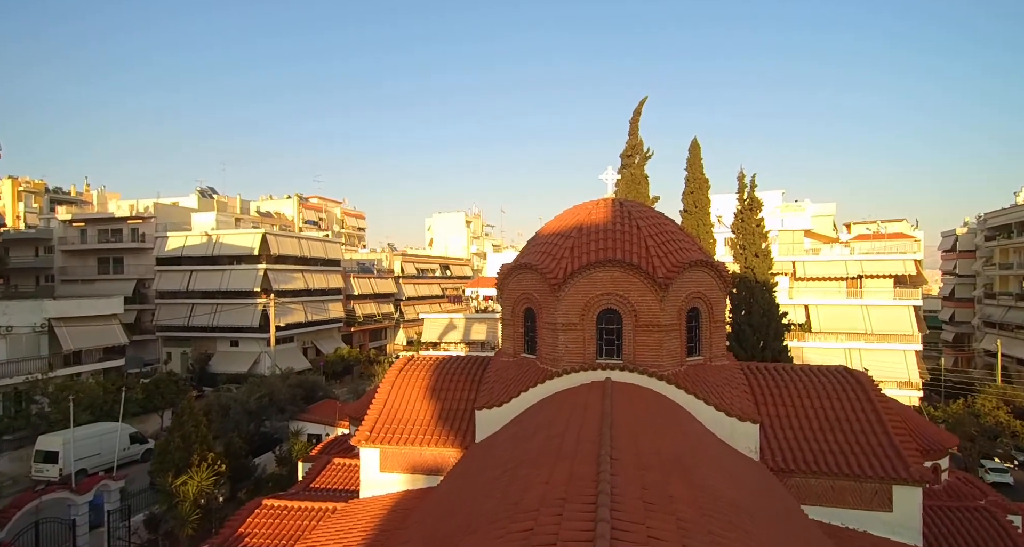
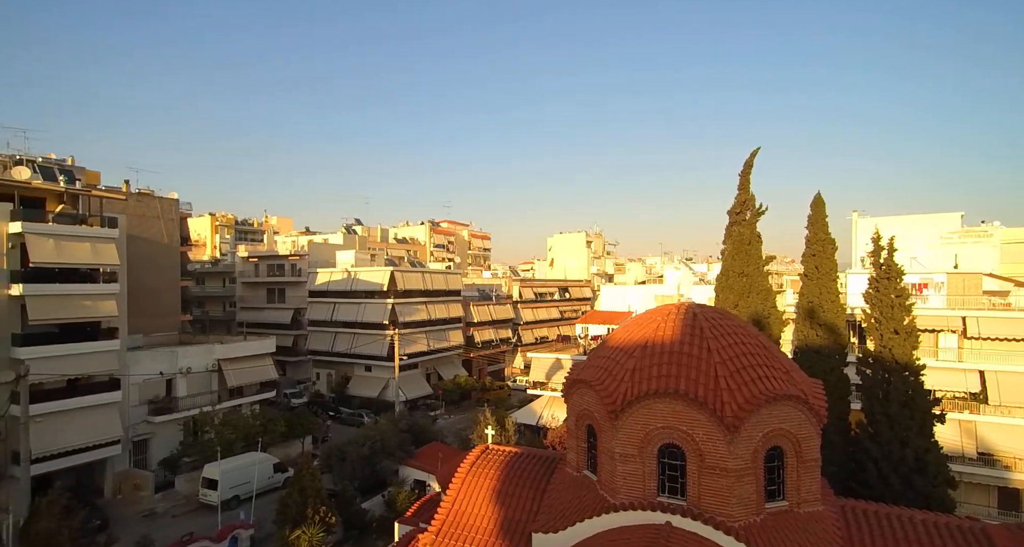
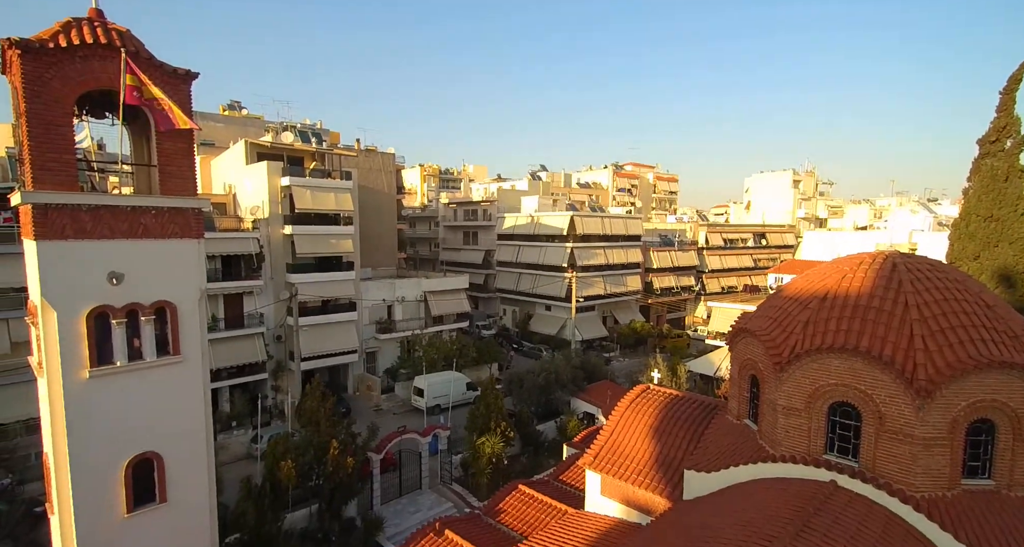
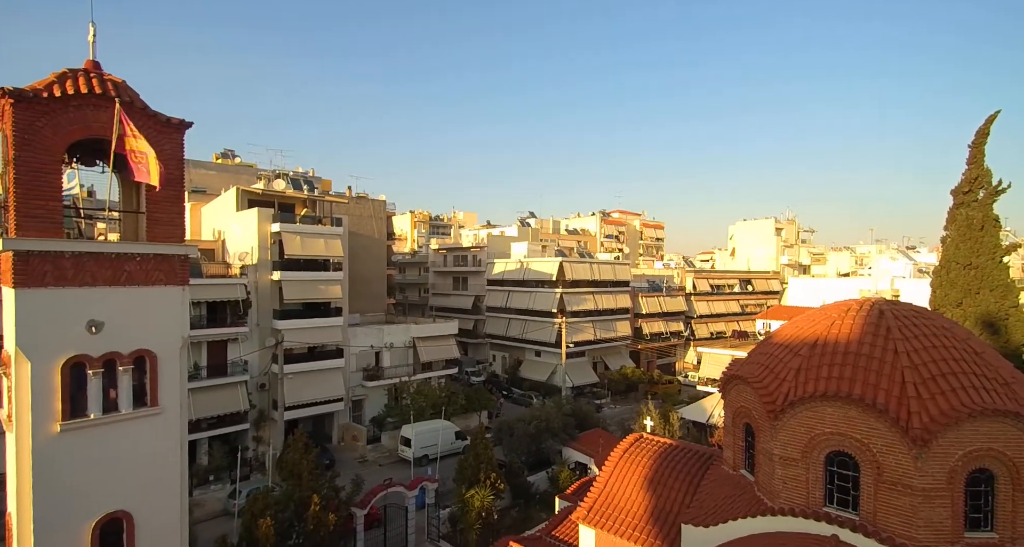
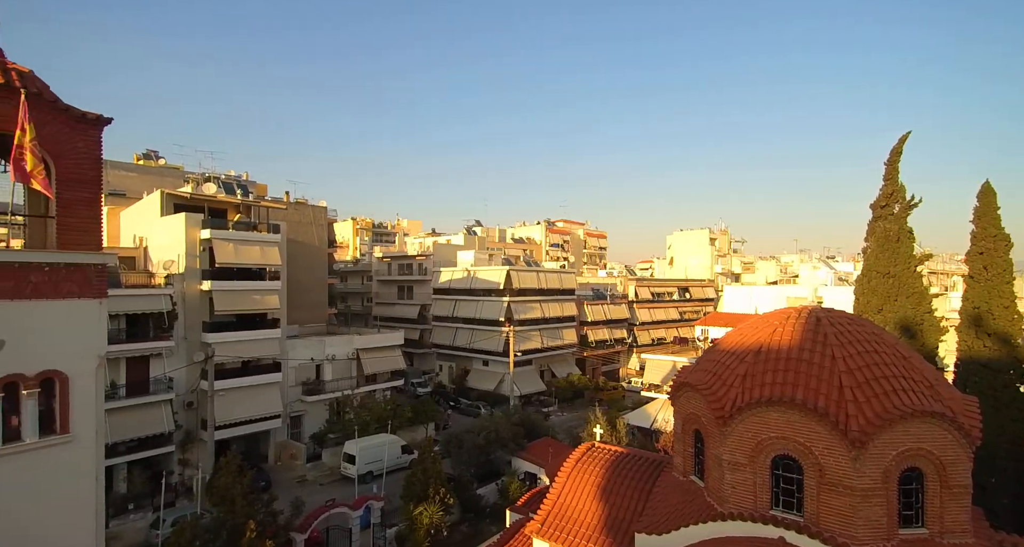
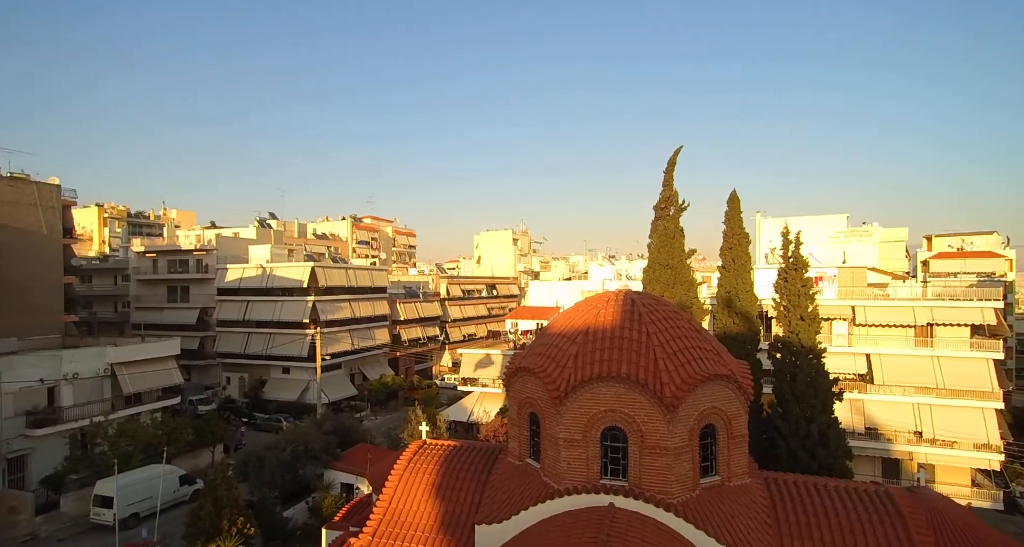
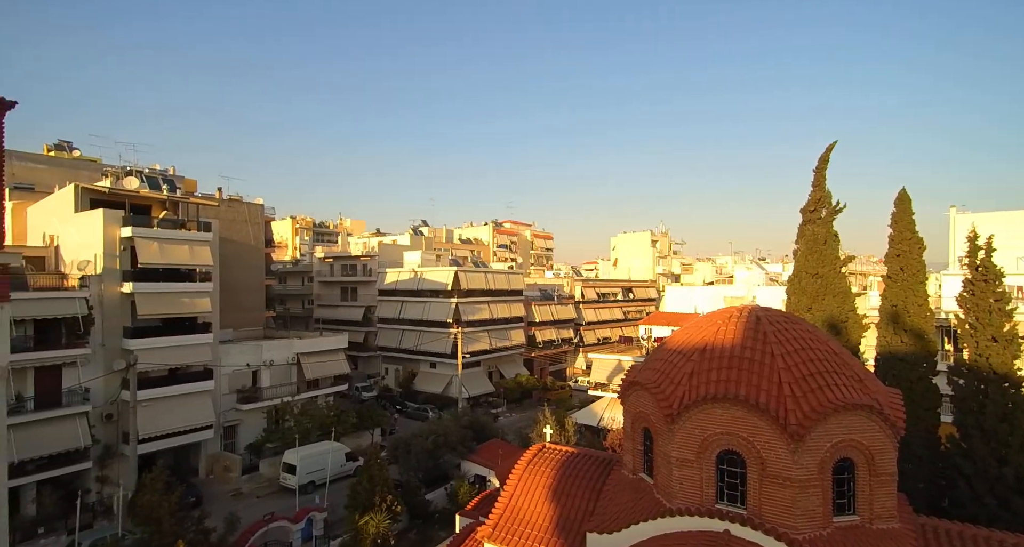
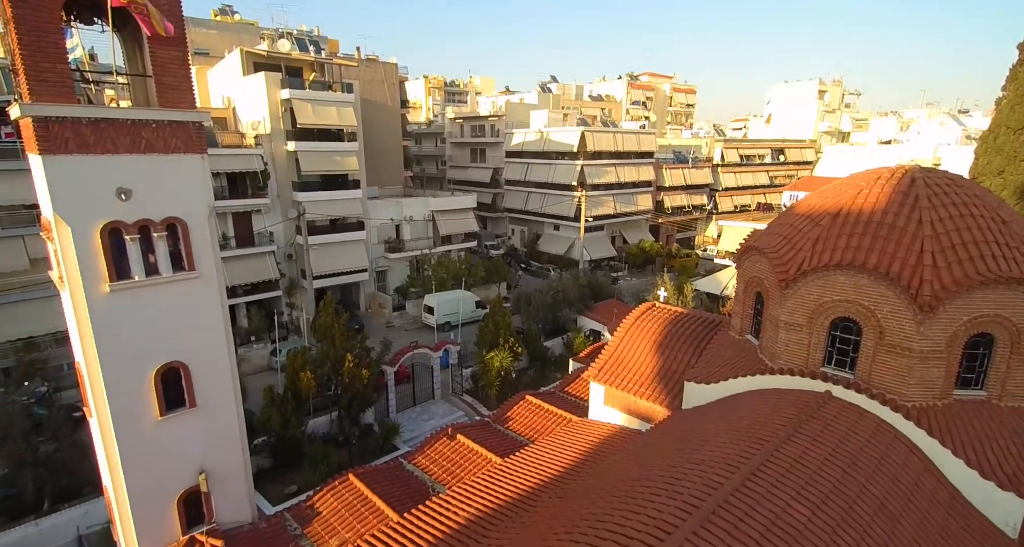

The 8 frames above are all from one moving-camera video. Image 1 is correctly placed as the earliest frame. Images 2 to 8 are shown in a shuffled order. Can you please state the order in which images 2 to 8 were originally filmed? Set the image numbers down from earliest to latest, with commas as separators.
6, 2, 7, 5, 4, 3, 8
